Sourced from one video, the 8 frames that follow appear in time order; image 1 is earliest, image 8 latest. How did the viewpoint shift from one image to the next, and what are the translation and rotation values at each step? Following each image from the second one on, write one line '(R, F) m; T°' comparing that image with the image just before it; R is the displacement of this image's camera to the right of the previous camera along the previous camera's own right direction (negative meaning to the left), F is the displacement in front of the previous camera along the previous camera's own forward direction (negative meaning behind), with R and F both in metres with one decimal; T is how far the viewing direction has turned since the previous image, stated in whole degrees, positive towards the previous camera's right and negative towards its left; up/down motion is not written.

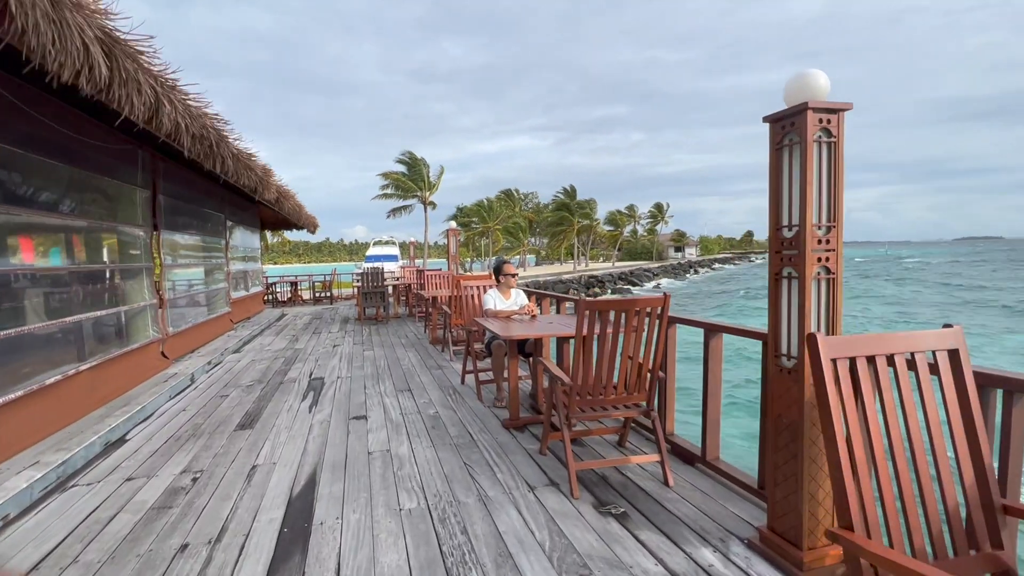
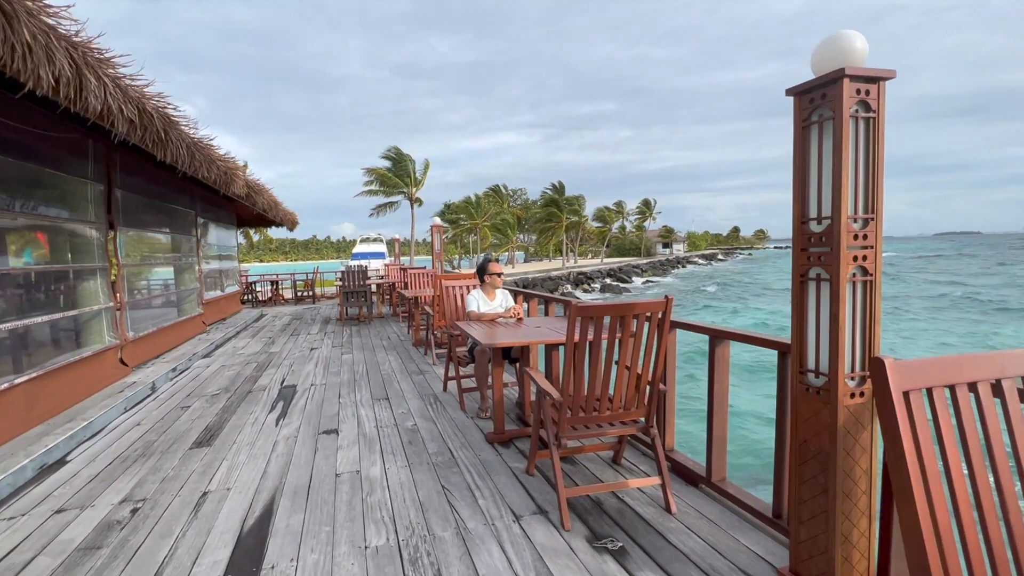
(0.0, +0.3) m; +1°
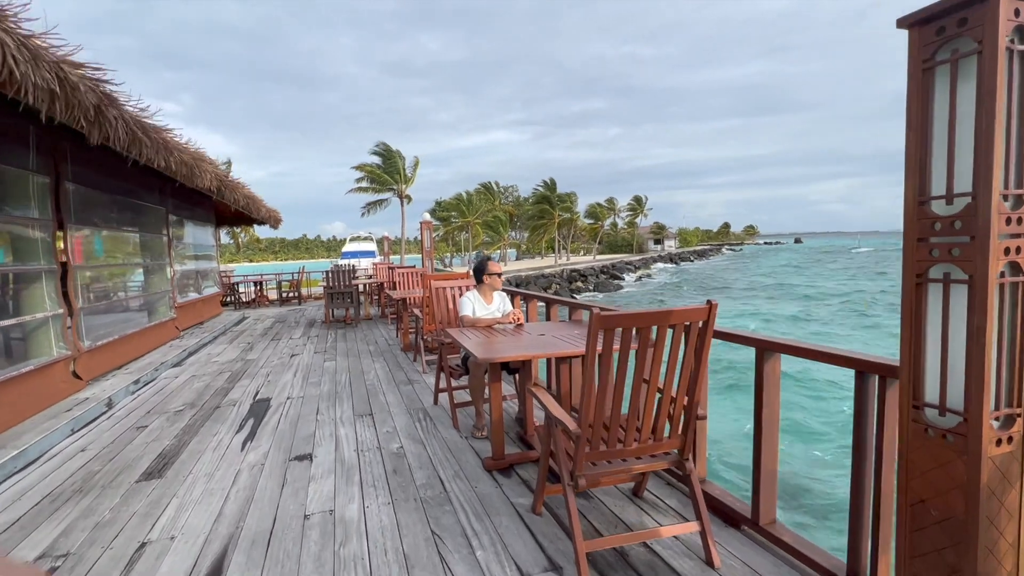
(0.0, +0.4) m; +1°
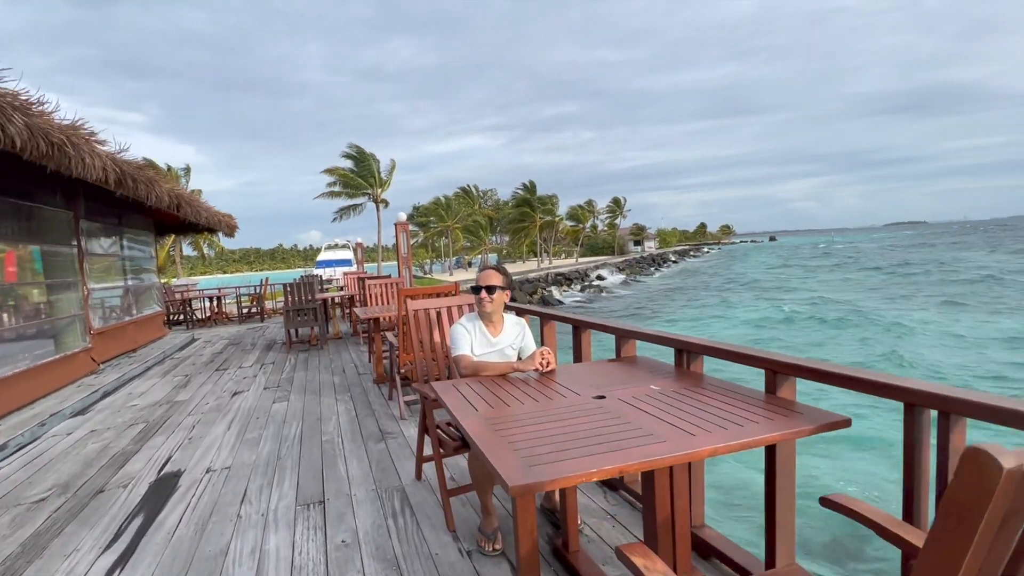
(-0.2, +1.2) m; +2°
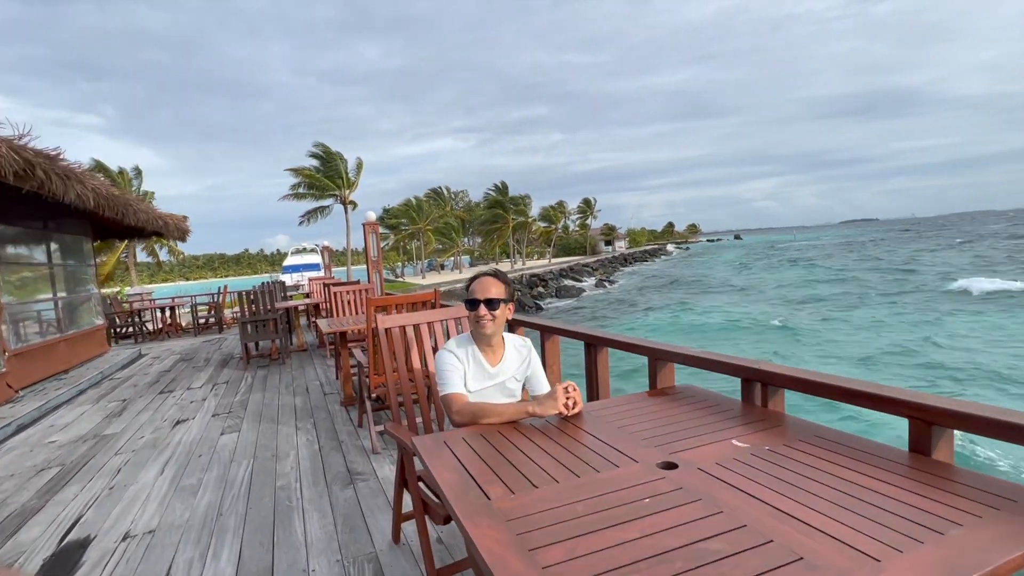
(-0.1, +0.5) m; +3°
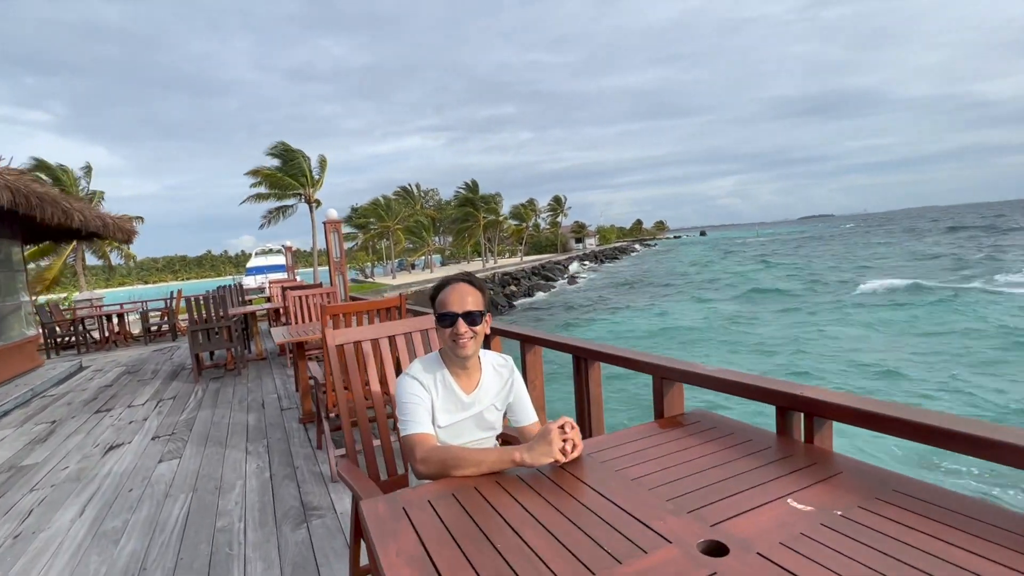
(0.0, +0.3) m; +3°
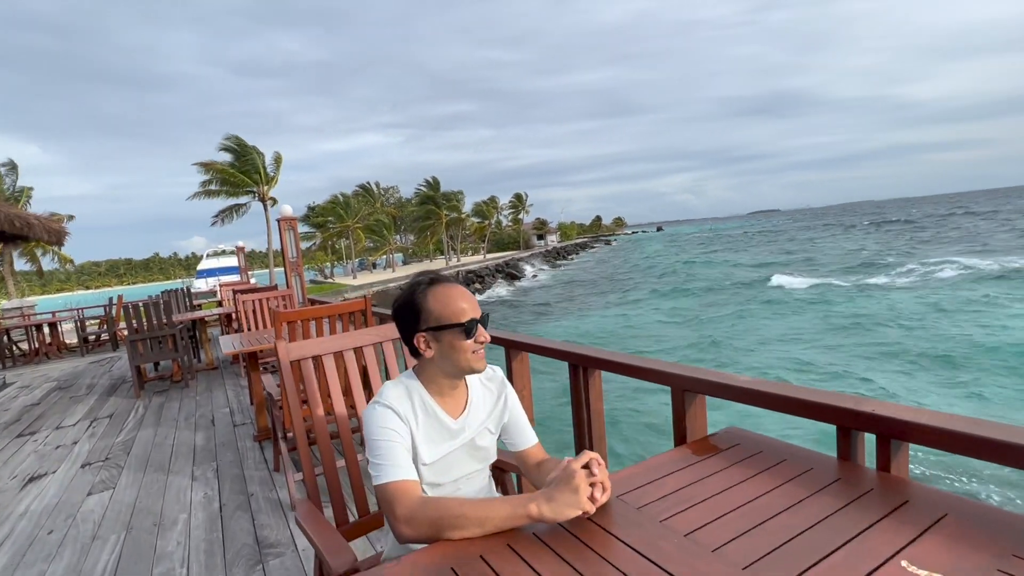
(-0.1, +0.3) m; +4°
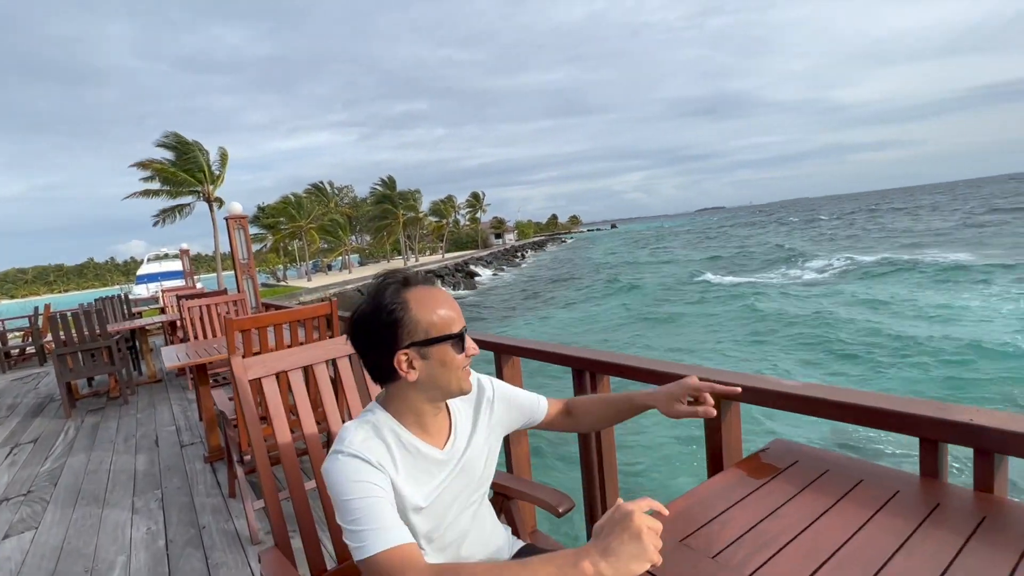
(-0.1, +0.2) m; +5°
